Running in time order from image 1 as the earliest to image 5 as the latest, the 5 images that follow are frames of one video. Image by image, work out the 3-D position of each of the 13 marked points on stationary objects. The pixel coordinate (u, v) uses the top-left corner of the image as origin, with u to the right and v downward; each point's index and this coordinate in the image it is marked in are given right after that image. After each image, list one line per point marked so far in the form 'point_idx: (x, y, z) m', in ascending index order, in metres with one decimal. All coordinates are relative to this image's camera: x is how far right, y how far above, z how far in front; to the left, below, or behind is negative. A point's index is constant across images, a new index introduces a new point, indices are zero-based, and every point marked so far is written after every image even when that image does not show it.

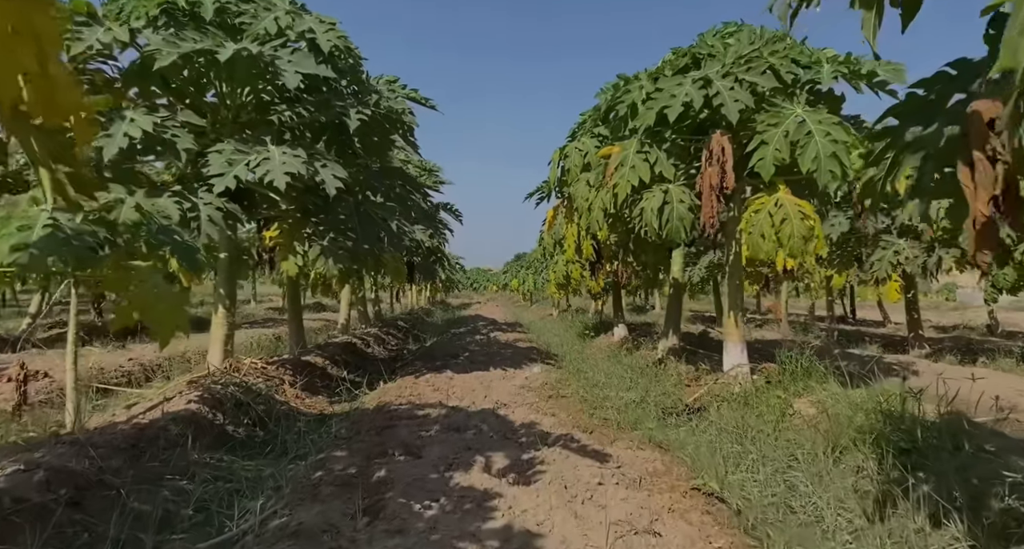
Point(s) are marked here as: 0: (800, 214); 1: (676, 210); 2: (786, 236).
0: (+2.4, +0.5, +5.0) m
1: (+1.4, +0.6, +5.2) m
2: (+2.2, +0.3, +4.9) m
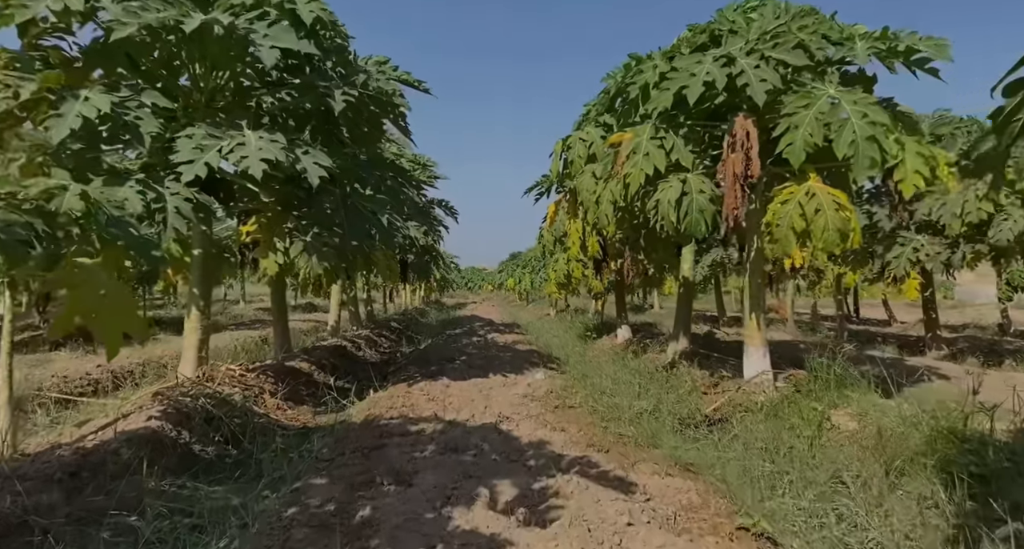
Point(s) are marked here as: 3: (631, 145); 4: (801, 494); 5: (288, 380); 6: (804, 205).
0: (+2.4, +0.5, +4.5) m
1: (+1.5, +0.6, +4.8) m
2: (+2.3, +0.3, +4.4) m
3: (+1.0, +1.1, +5.1) m
4: (+1.6, -1.1, +3.2) m
5: (-2.2, -1.0, +5.9) m
6: (+2.2, +0.5, +4.5) m
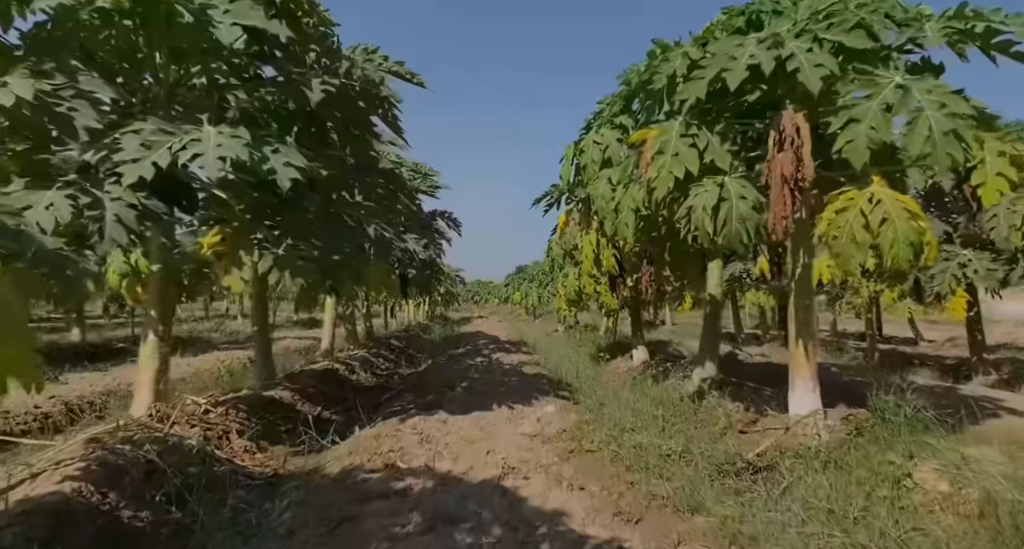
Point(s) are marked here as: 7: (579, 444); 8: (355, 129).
0: (+2.4, +0.4, +3.7) m
1: (+1.5, +0.4, +4.0) m
2: (+2.3, +0.2, +3.7) m
3: (+1.1, +0.9, +4.4) m
4: (+1.6, -1.2, +2.5) m
5: (-2.1, -1.2, +5.2) m
6: (+2.2, +0.4, +3.8) m
7: (+0.5, -1.3, +4.6) m
8: (-1.3, +1.2, +5.1) m
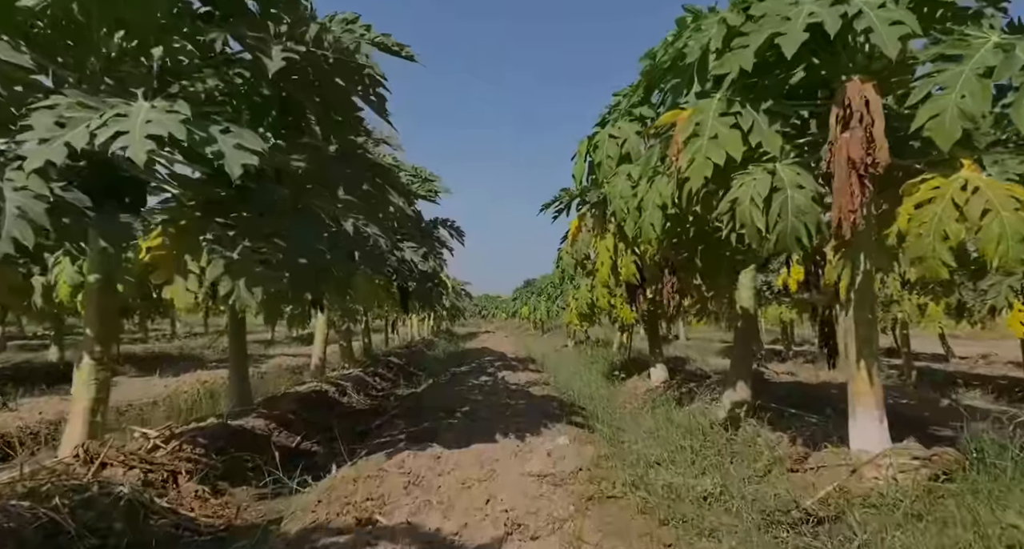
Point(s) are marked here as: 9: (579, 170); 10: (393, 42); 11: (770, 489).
0: (+2.5, +0.4, +3.0) m
1: (+1.5, +0.4, +3.3) m
2: (+2.3, +0.2, +2.9) m
3: (+1.1, +0.9, +3.6) m
4: (+1.6, -1.2, +1.7) m
5: (-2.1, -1.3, +4.4) m
6: (+2.3, +0.4, +3.0) m
7: (+0.6, -1.4, +3.8) m
8: (-1.3, +1.2, +4.4) m
9: (+0.7, +1.1, +6.3) m
10: (-0.8, +1.6, +4.1) m
11: (+1.6, -1.4, +3.8) m
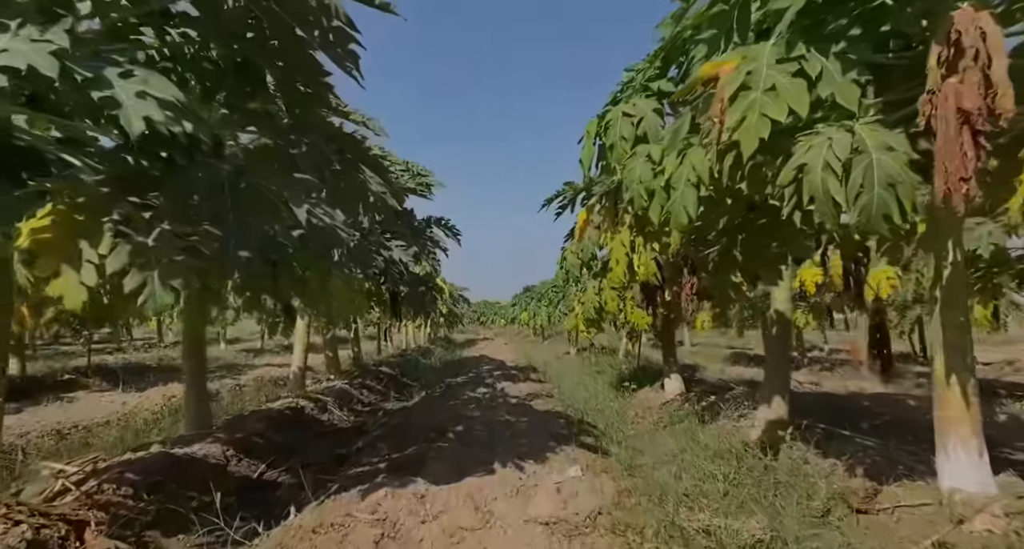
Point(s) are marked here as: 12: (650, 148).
0: (+2.5, +0.4, +2.2) m
1: (+1.5, +0.5, +2.5) m
2: (+2.3, +0.2, +2.1) m
3: (+1.1, +0.9, +2.8) m
4: (+1.6, -1.2, +0.9) m
5: (-2.1, -1.3, +3.6) m
6: (+2.3, +0.4, +2.2) m
7: (+0.6, -1.3, +3.0) m
8: (-1.3, +1.2, +3.7) m
9: (+0.7, +1.1, +5.5) m
10: (-0.8, +1.6, +3.3) m
11: (+1.6, -1.3, +3.0) m
12: (+1.0, +0.9, +4.2) m
